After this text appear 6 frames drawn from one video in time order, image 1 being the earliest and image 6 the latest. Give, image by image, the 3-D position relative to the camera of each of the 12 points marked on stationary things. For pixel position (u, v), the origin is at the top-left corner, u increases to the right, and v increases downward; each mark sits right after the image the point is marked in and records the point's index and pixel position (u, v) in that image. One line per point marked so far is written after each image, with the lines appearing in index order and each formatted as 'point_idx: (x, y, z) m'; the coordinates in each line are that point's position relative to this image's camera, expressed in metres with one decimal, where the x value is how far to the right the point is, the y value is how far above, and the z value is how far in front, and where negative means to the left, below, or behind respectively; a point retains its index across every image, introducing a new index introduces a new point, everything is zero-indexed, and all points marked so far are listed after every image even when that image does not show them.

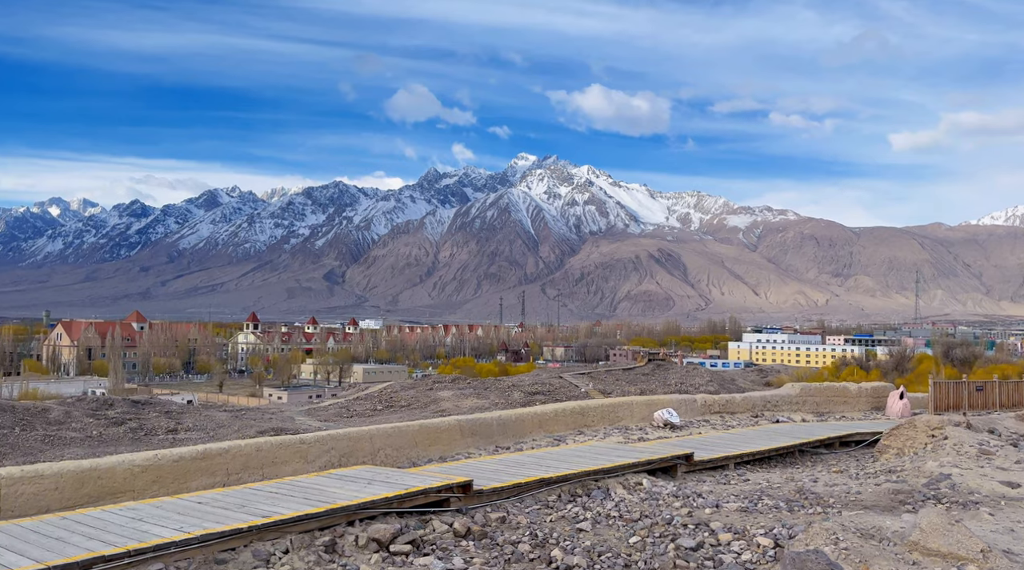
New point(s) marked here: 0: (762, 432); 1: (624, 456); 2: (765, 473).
0: (+2.8, -1.6, +10.6) m
1: (+1.0, -1.4, +7.8) m
2: (+2.1, -1.6, +8.0) m
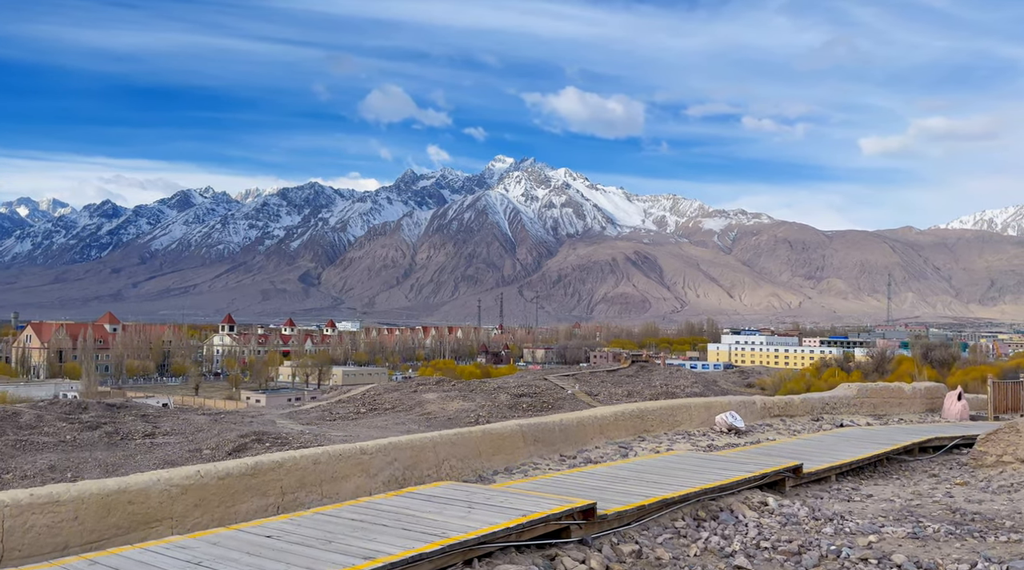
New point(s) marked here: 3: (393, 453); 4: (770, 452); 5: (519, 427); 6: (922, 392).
0: (+3.2, -1.5, +9.6) m
1: (+1.6, -1.3, +6.7) m
2: (+2.6, -1.5, +6.9) m
3: (-0.7, -1.0, +5.7) m
4: (+2.2, -1.4, +8.1) m
5: (+0.1, -1.0, +7.0) m
6: (+5.5, -1.4, +12.9) m
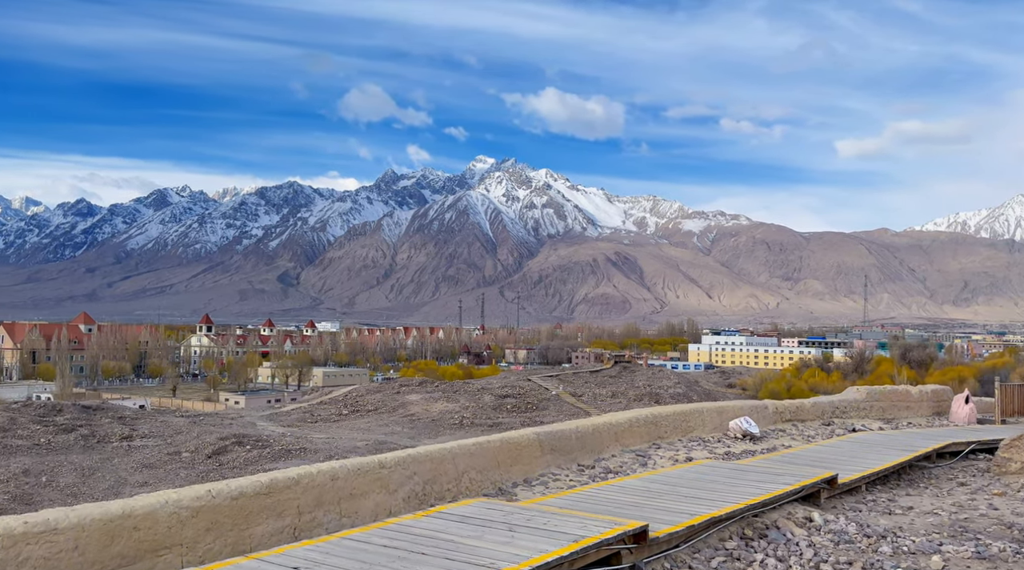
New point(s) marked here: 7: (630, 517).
0: (+3.3, -1.5, +9.3) m
1: (+1.7, -1.3, +6.4) m
2: (+2.8, -1.5, +6.6) m
3: (-0.5, -1.0, +5.3) m
4: (+2.3, -1.4, +7.8) m
5: (+0.2, -1.0, +6.7) m
6: (+5.5, -1.4, +12.6) m
7: (+0.5, -1.1, +4.4) m
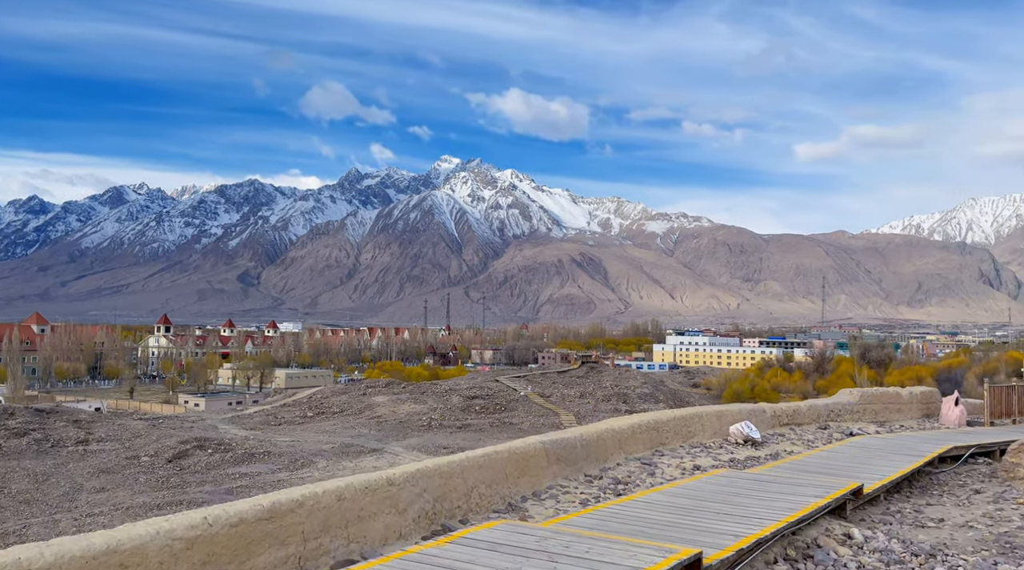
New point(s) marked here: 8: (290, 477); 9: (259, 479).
0: (+3.2, -1.5, +9.0) m
1: (+1.7, -1.3, +6.0) m
2: (+2.8, -1.5, +6.3) m
3: (-0.5, -1.0, +4.8) m
4: (+2.3, -1.4, +7.4) m
5: (+0.2, -1.0, +6.2) m
6: (+5.3, -1.5, +12.4) m
7: (+0.6, -1.1, +4.0) m
8: (-3.2, -2.6, +13.2) m
9: (-3.4, -2.4, +12.5) m
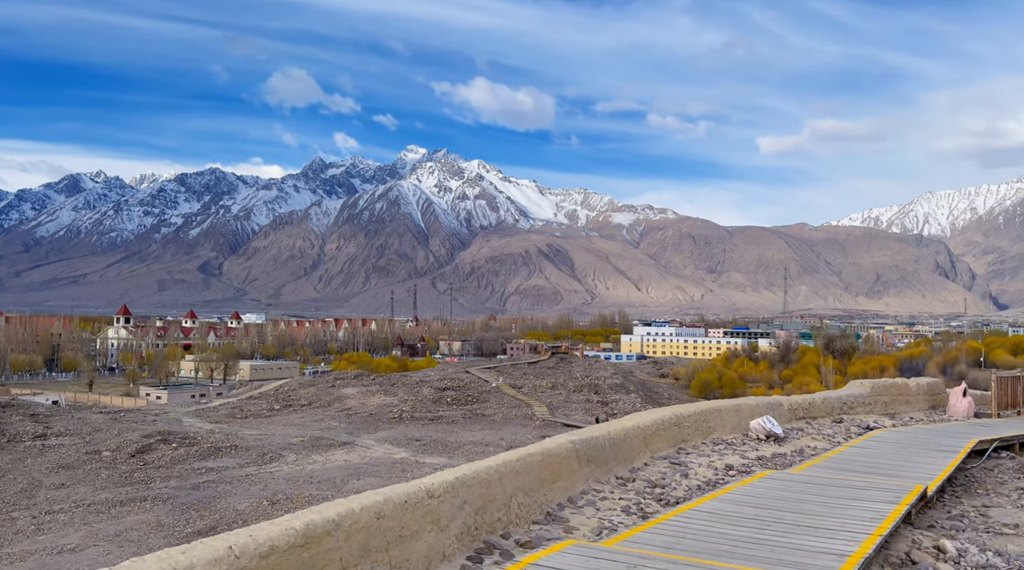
0: (+3.3, -1.4, +8.5) m
1: (+1.9, -1.2, +5.4) m
2: (+2.9, -1.4, +5.8) m
3: (-0.2, -0.9, +4.2) m
4: (+2.4, -1.3, +6.9) m
5: (+0.4, -0.9, +5.6) m
6: (+5.2, -1.3, +12.0) m
7: (+0.9, -1.0, +3.4) m
8: (-3.3, -2.4, +12.5) m
9: (-3.5, -2.3, +11.7) m
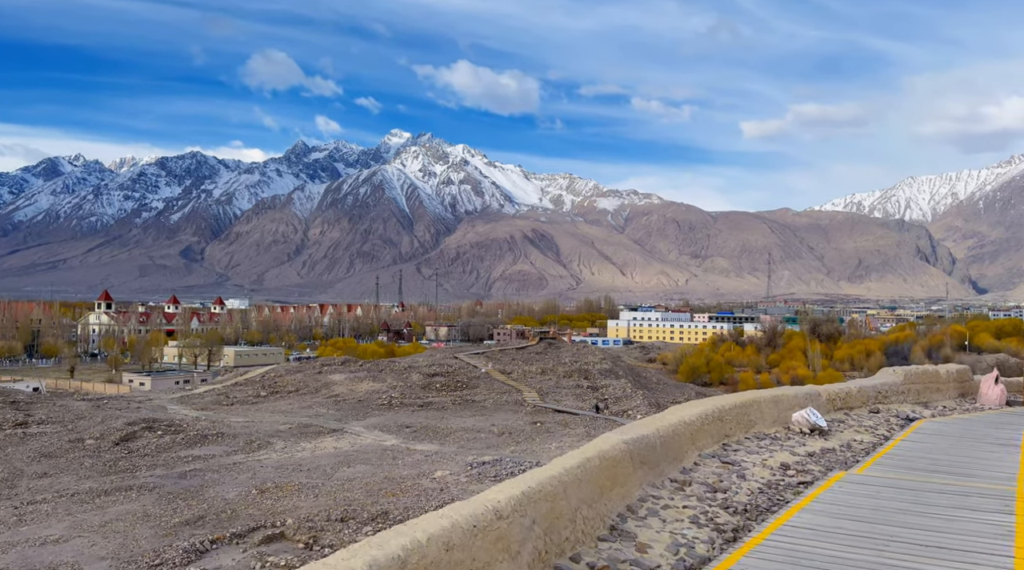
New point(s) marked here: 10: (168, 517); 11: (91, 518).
0: (+3.4, -1.3, +7.9) m
1: (+2.1, -1.1, +4.9) m
2: (+3.2, -1.3, +5.2) m
3: (0.0, -0.8, +3.6) m
4: (+2.6, -1.2, +6.3) m
5: (+0.6, -0.8, +5.0) m
6: (+5.3, -1.1, +11.5) m
7: (+1.2, -0.9, +2.8) m
8: (-3.2, -2.2, +11.8) m
9: (-3.3, -2.1, +11.1) m
10: (-3.2, -2.2, +8.9) m
11: (-4.0, -2.3, +9.1) m
